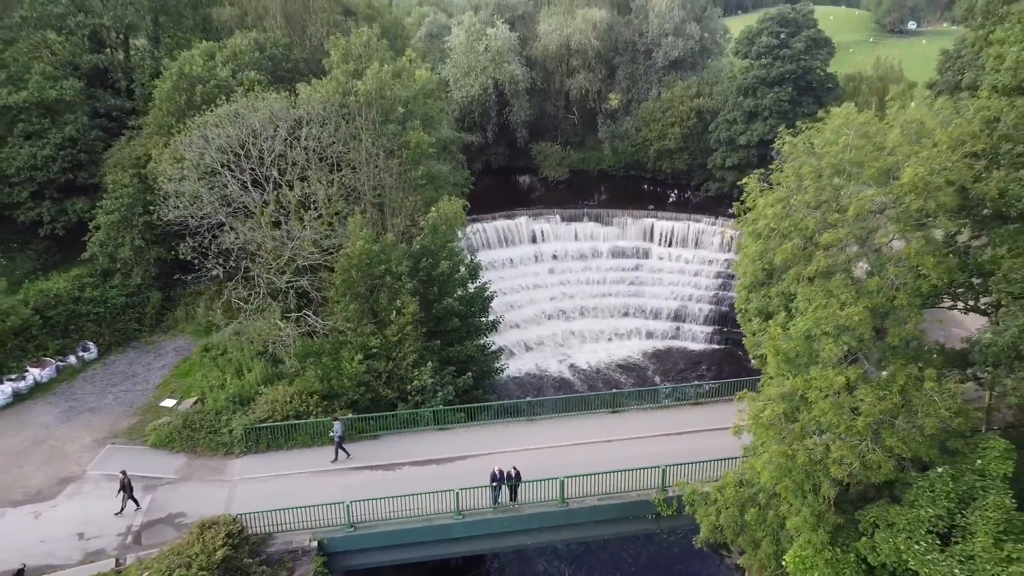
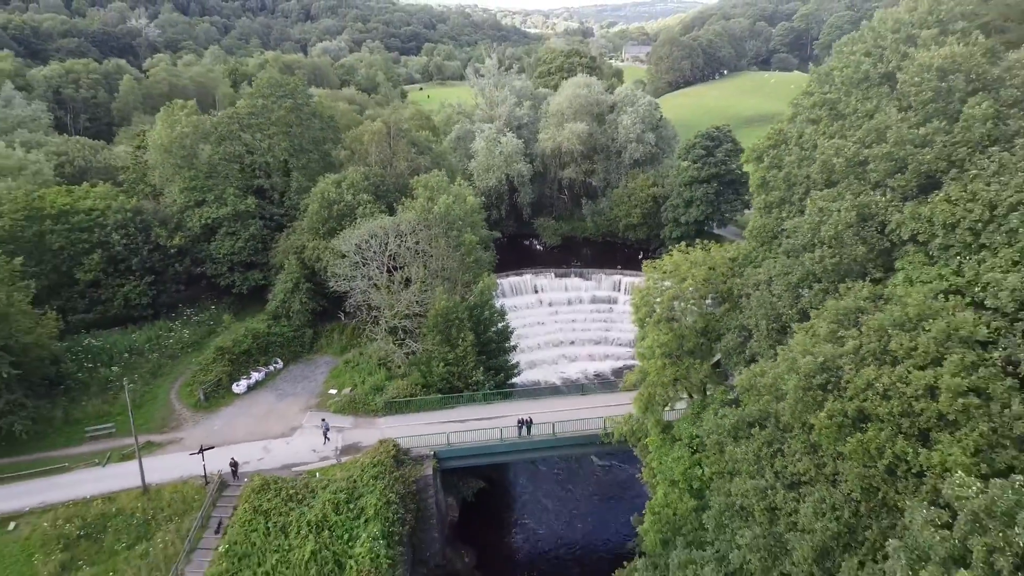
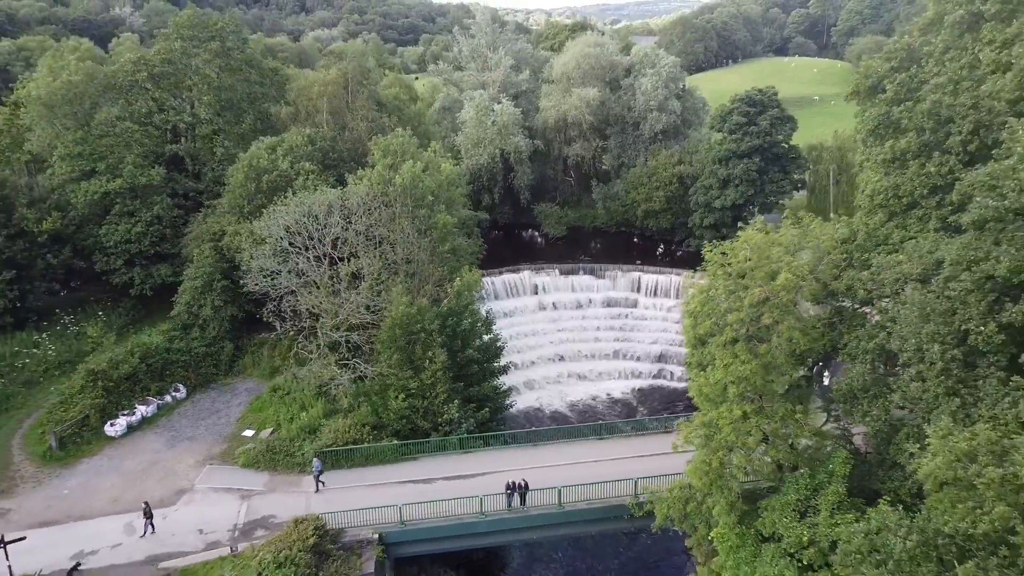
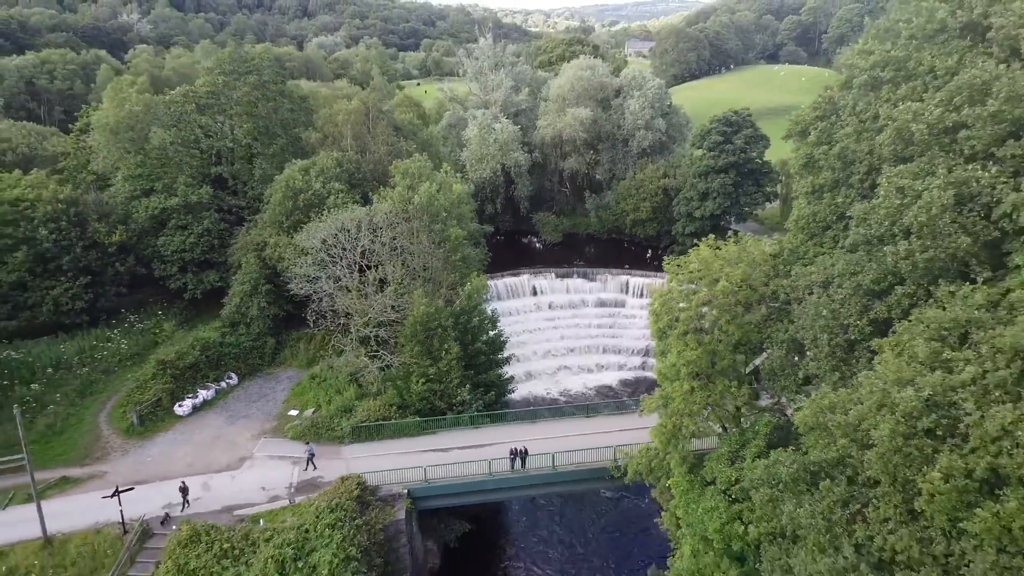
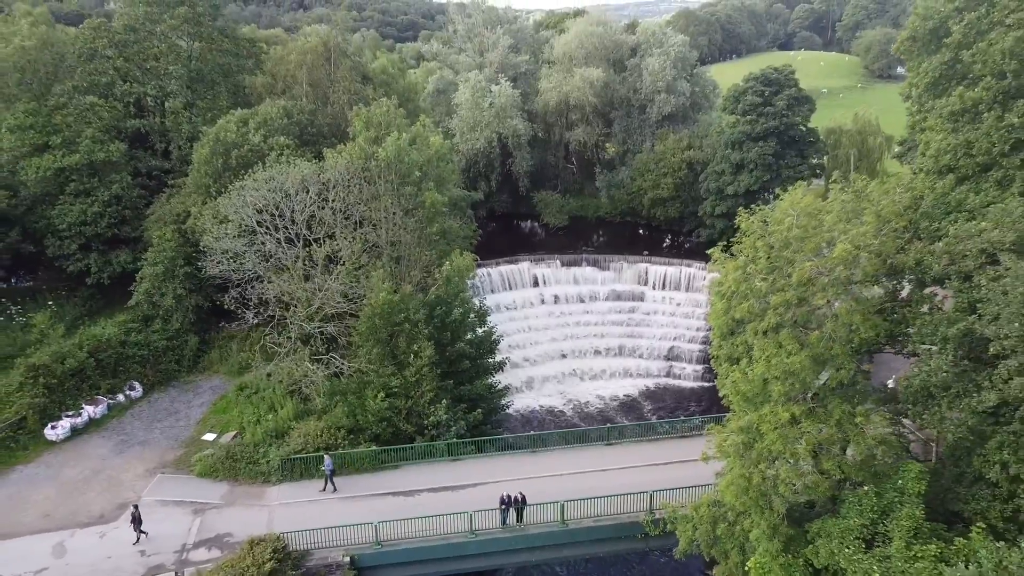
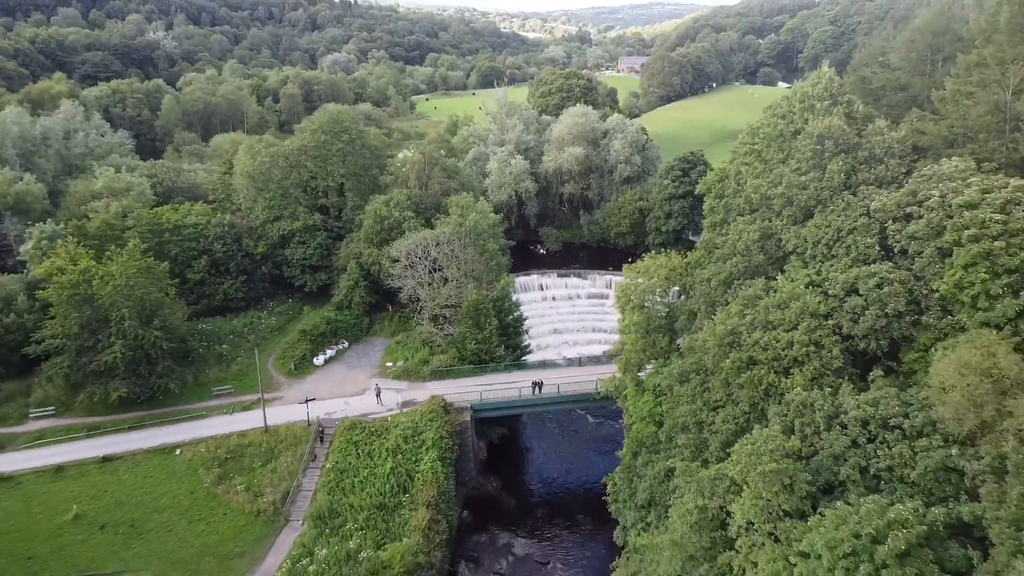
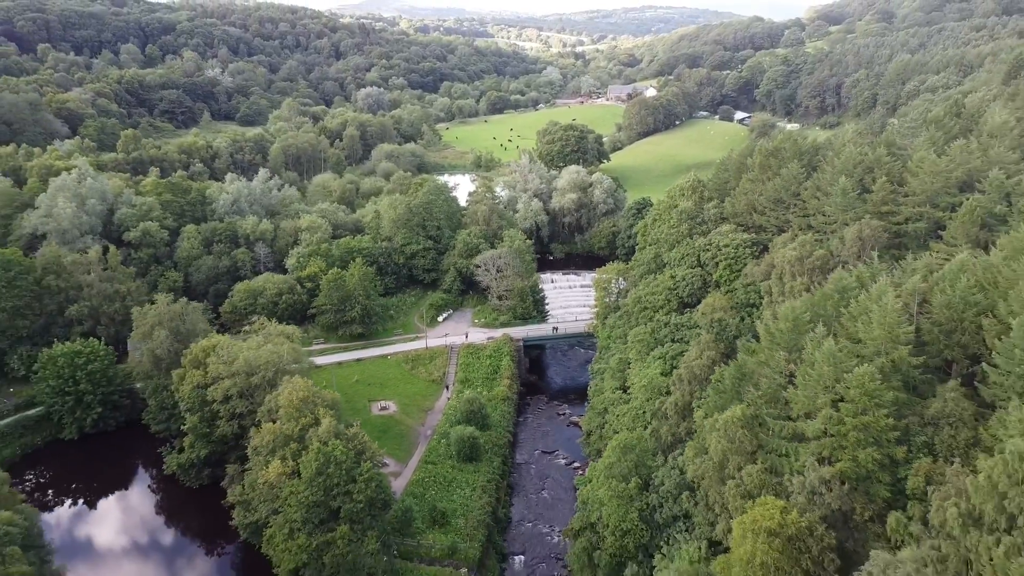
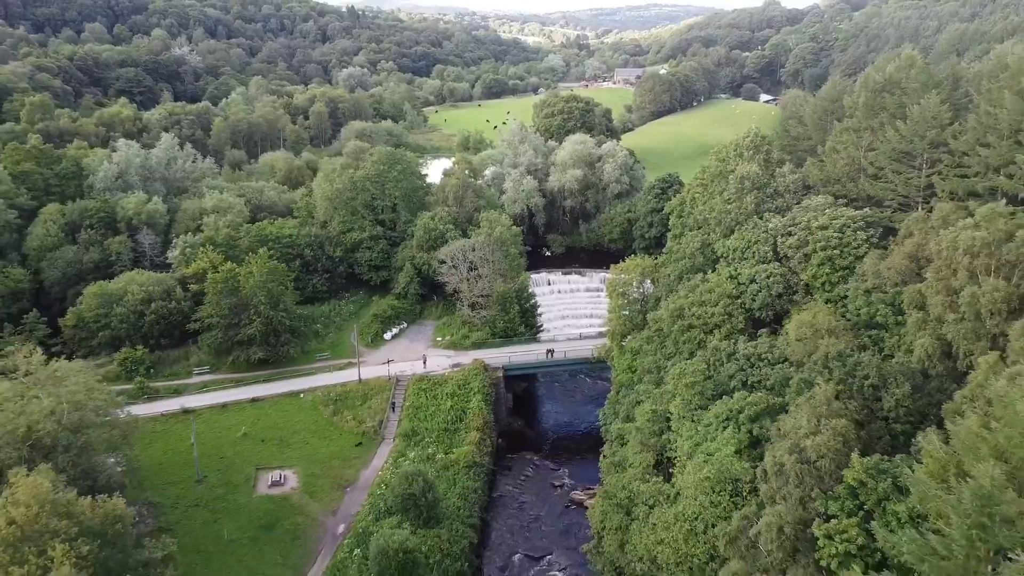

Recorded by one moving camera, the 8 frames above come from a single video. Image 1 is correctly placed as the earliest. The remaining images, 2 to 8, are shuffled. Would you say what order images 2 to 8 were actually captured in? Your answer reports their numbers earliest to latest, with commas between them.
5, 3, 4, 2, 6, 8, 7
